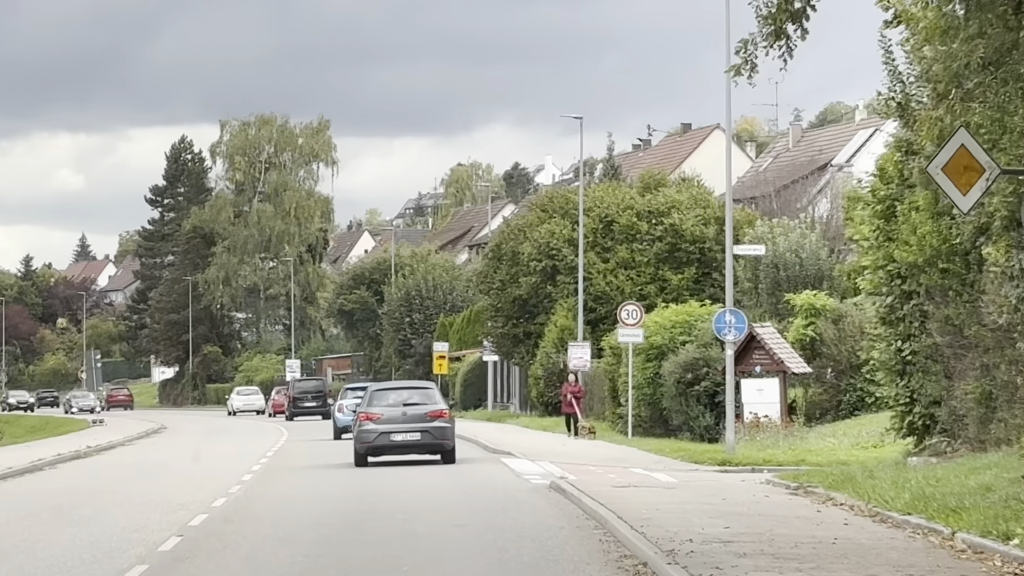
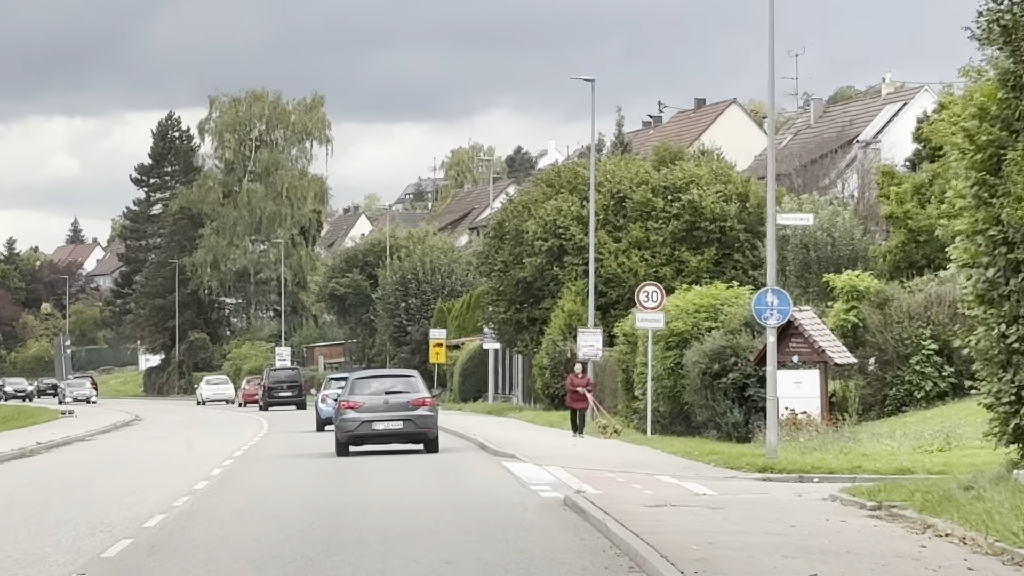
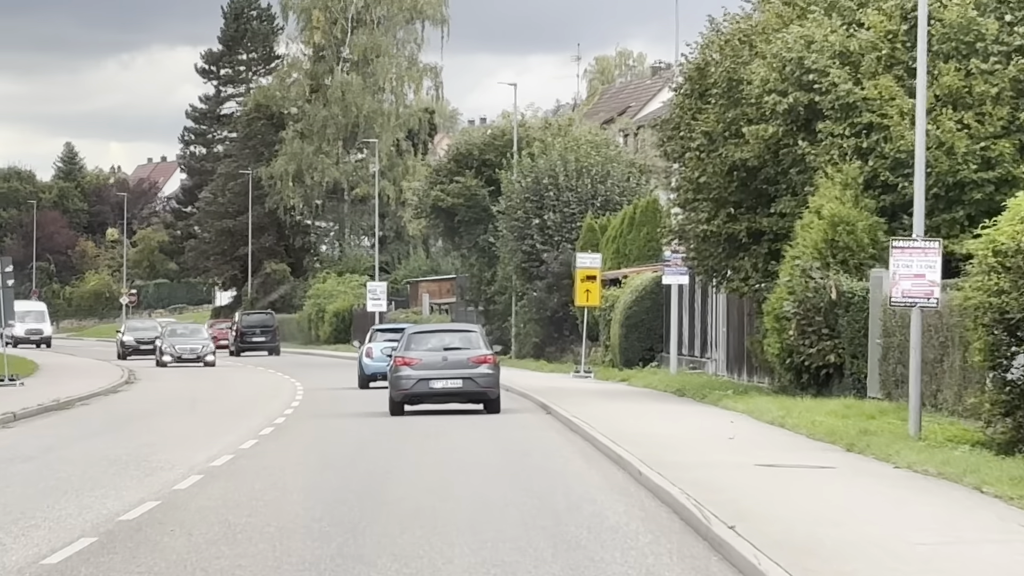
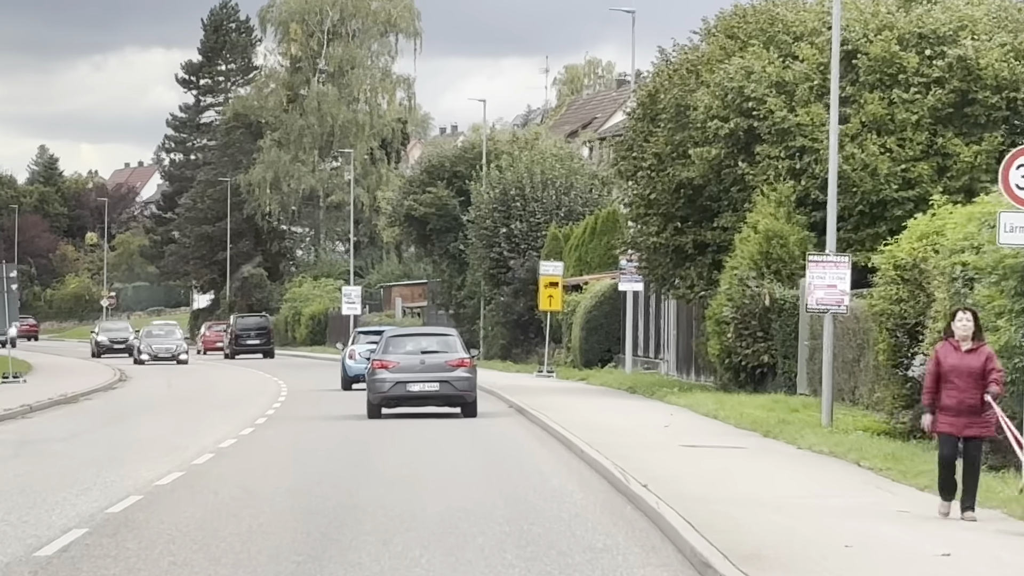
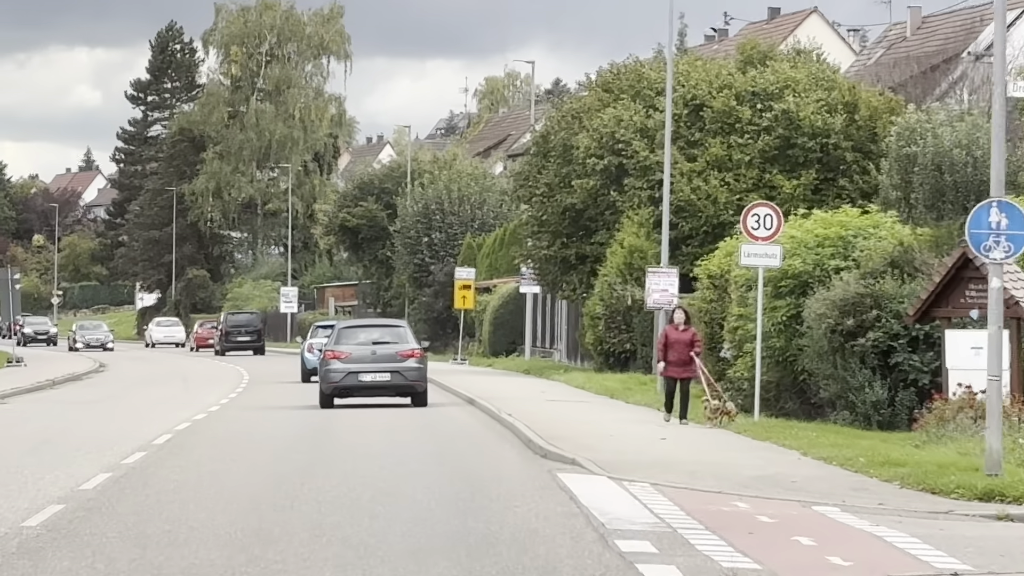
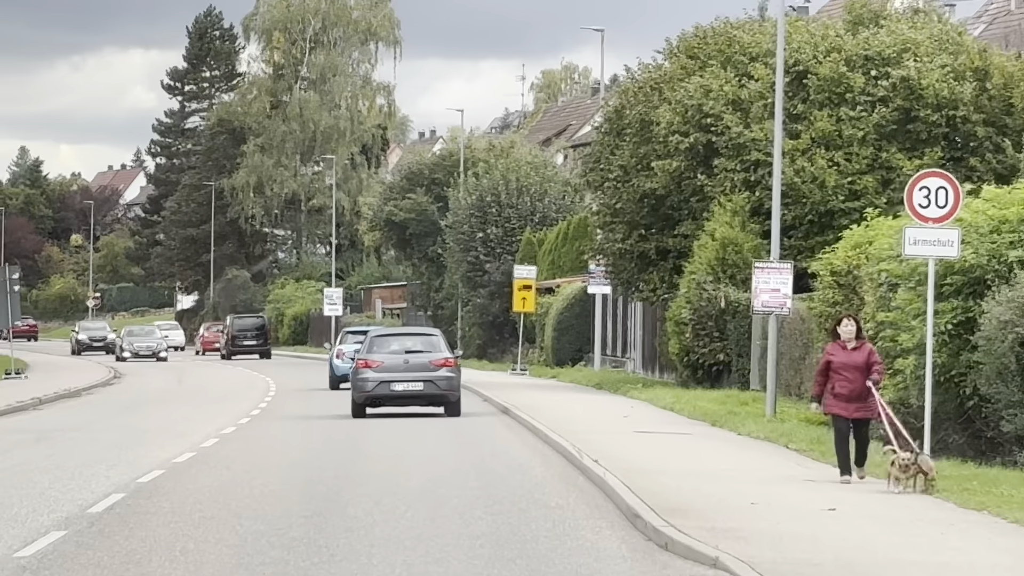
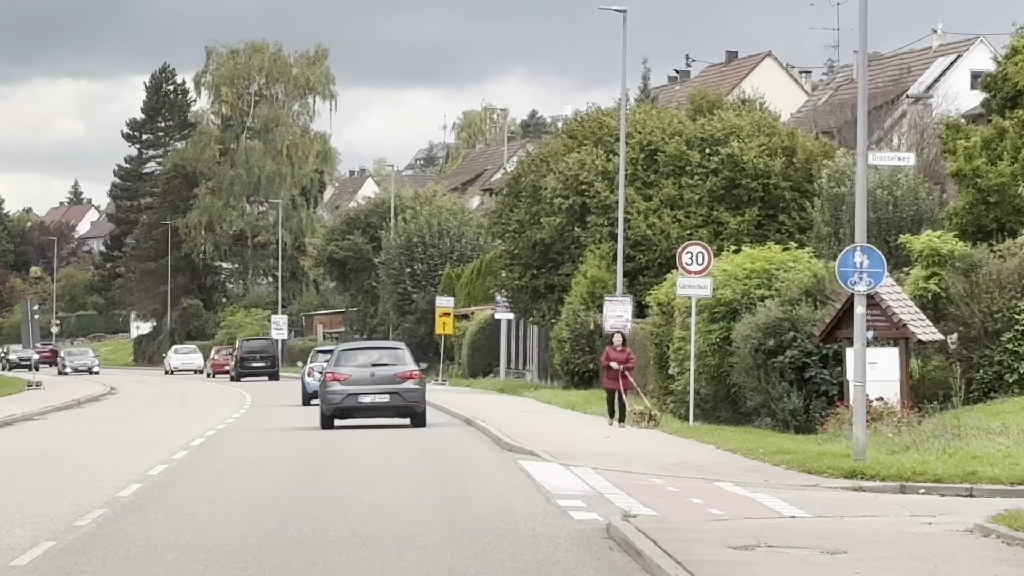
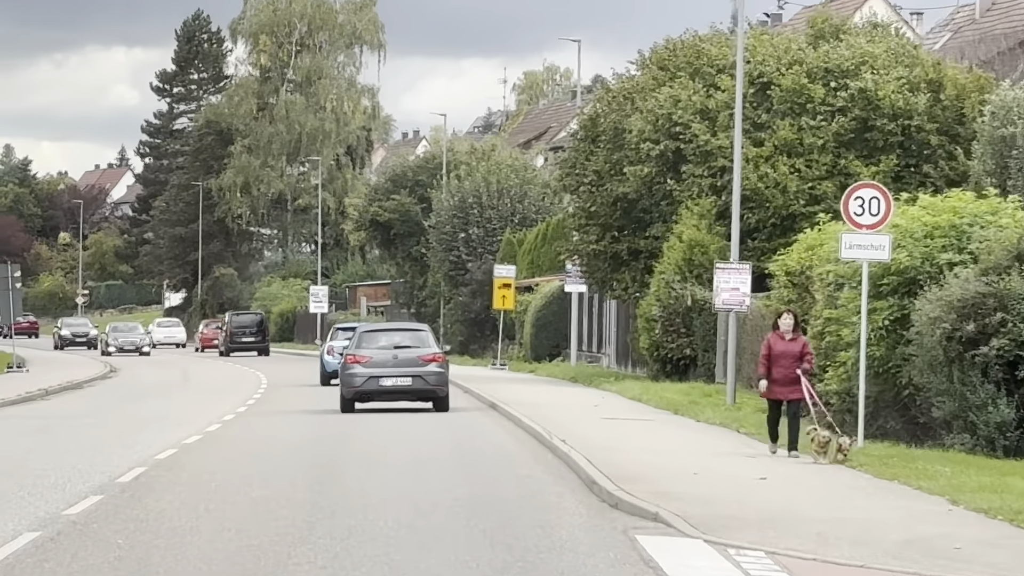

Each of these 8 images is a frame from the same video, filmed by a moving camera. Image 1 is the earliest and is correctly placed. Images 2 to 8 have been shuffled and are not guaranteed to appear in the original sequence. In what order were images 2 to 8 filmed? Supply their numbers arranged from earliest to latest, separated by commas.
2, 7, 5, 8, 6, 4, 3
